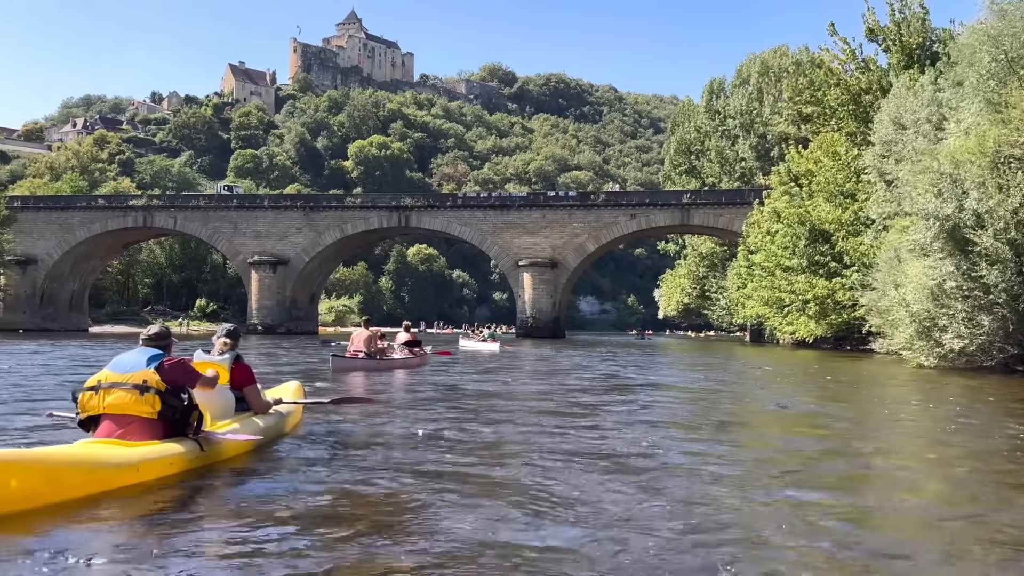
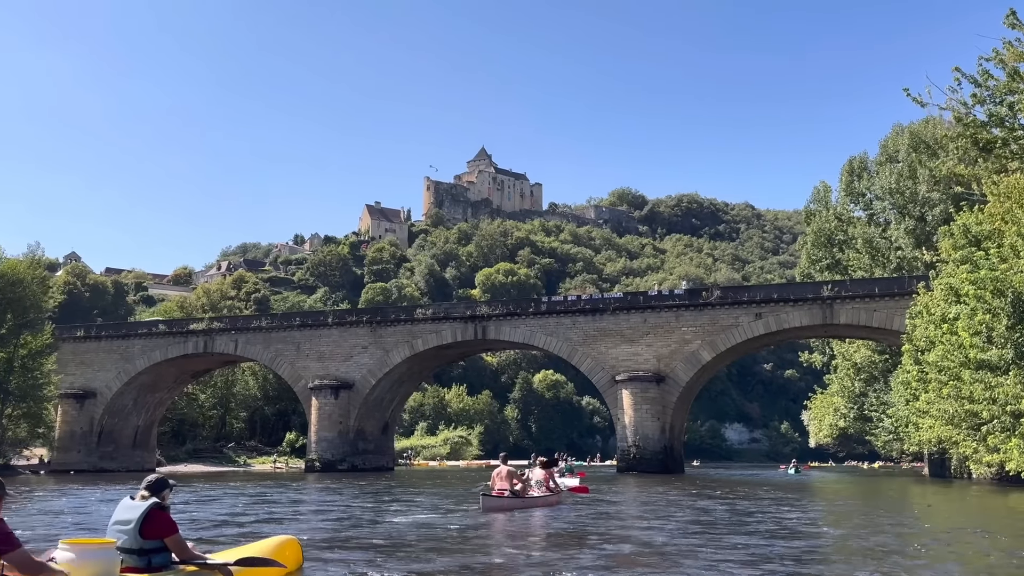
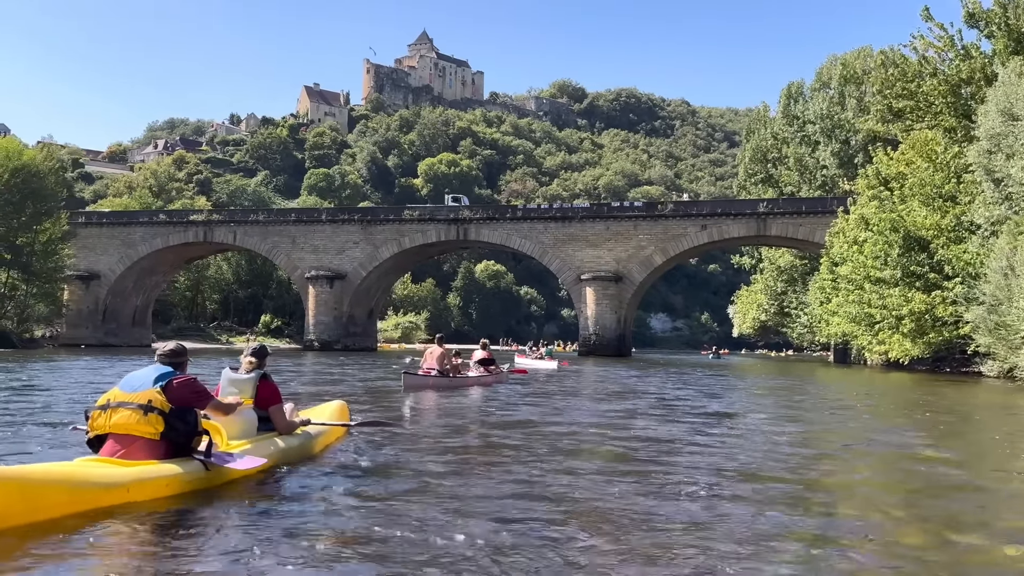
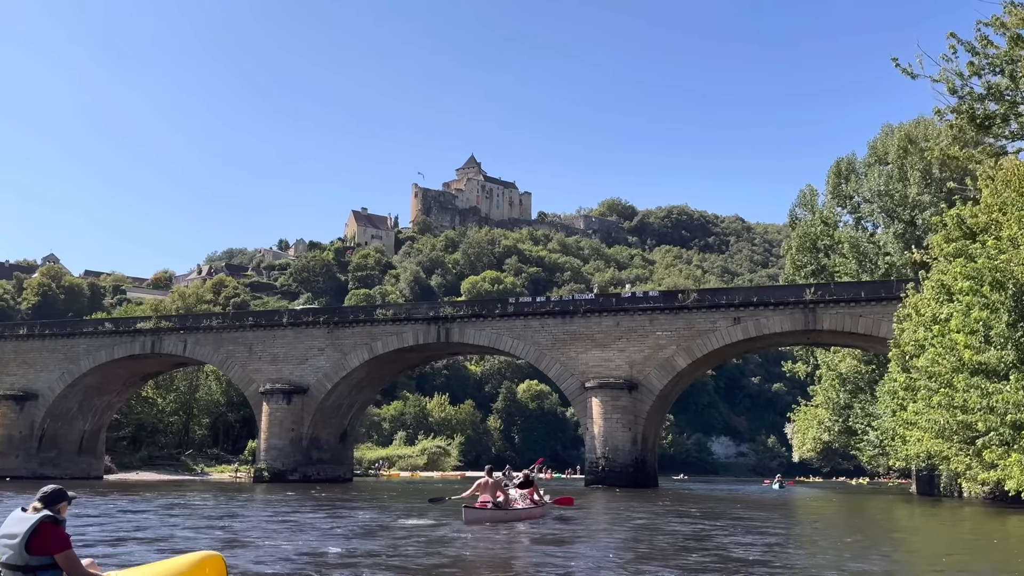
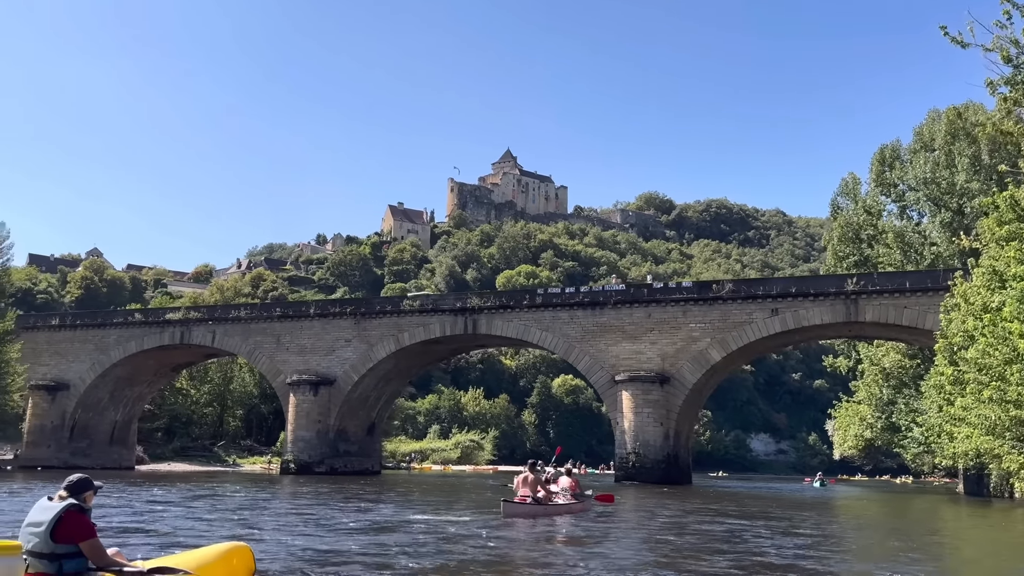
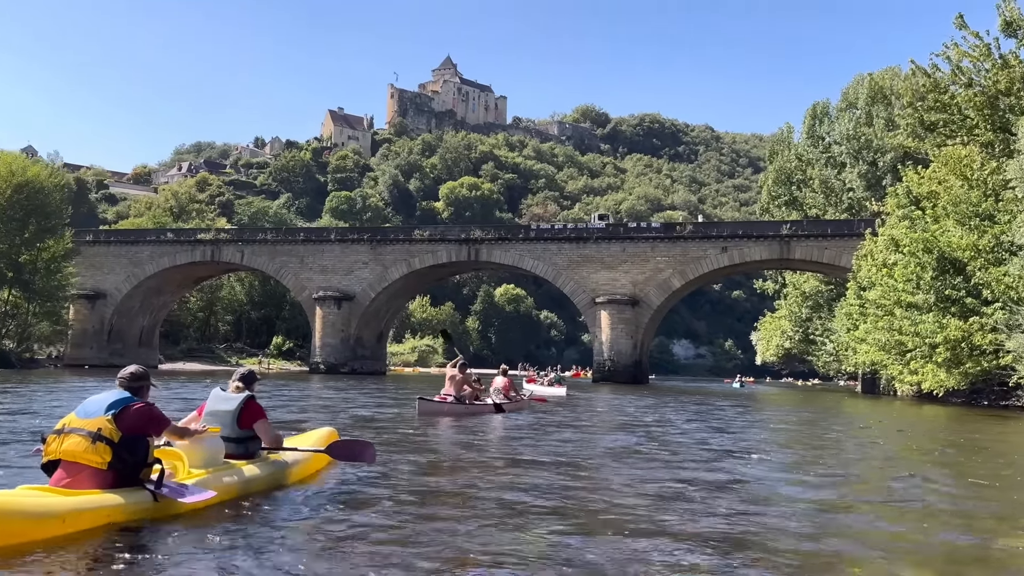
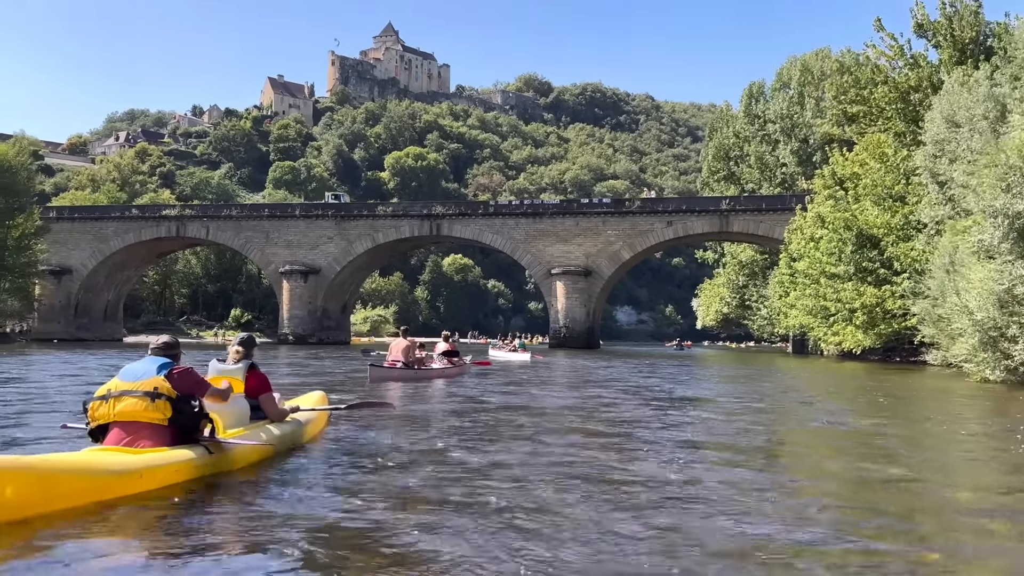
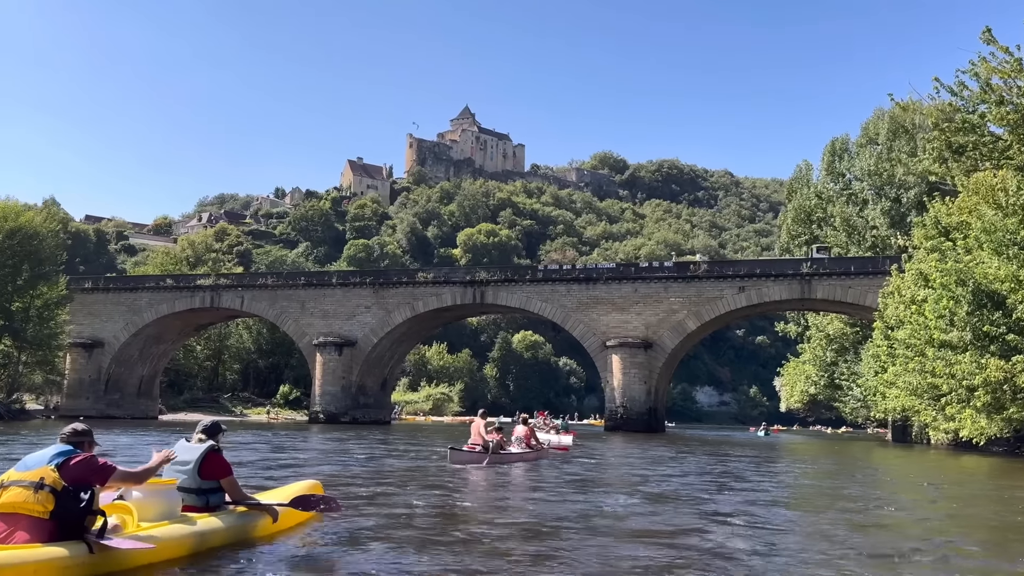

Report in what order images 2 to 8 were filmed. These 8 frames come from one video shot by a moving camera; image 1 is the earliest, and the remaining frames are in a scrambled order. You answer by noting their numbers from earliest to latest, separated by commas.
7, 3, 6, 8, 2, 4, 5
